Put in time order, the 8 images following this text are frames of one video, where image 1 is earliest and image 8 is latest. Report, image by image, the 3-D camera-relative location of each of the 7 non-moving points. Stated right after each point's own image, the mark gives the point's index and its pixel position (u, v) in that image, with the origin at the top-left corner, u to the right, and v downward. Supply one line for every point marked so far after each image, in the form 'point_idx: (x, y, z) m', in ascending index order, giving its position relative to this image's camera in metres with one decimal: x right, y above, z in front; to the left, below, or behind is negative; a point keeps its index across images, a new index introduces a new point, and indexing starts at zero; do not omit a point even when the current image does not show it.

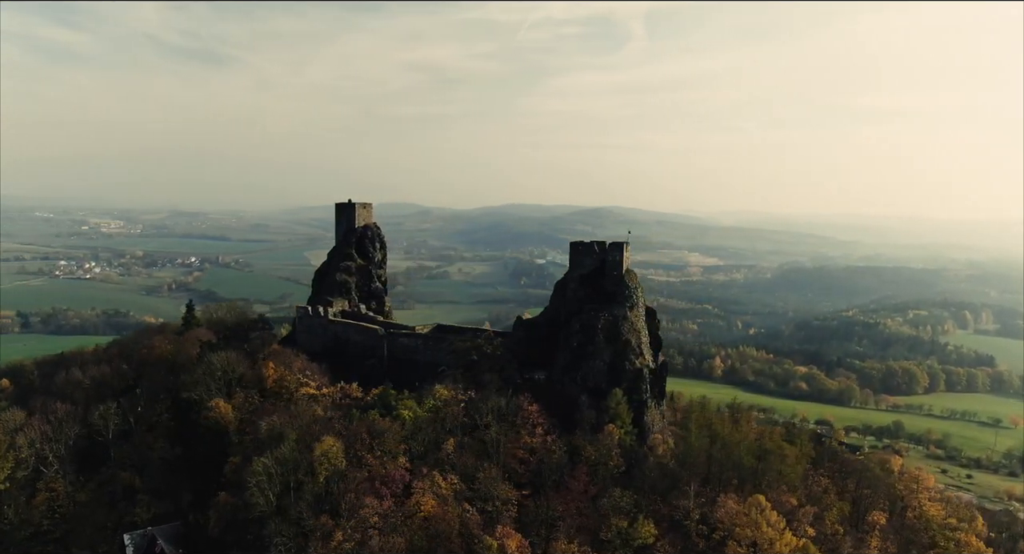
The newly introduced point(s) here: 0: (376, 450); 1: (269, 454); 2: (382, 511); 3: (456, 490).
0: (-4.2, -5.3, +19.7) m
1: (-7.2, -5.3, +18.6) m
2: (-3.6, -6.3, +17.3) m
3: (-1.6, -6.2, +18.6) m
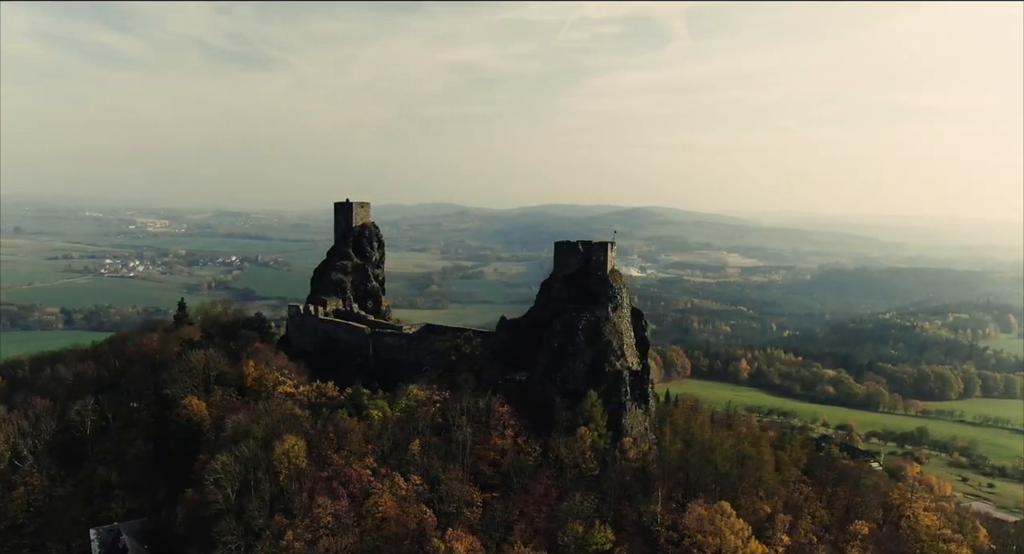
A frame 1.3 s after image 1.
0: (-5.3, -5.3, +19.6) m
1: (-8.3, -5.2, +18.6) m
2: (-4.8, -6.3, +17.1) m
3: (-2.8, -6.2, +18.4) m
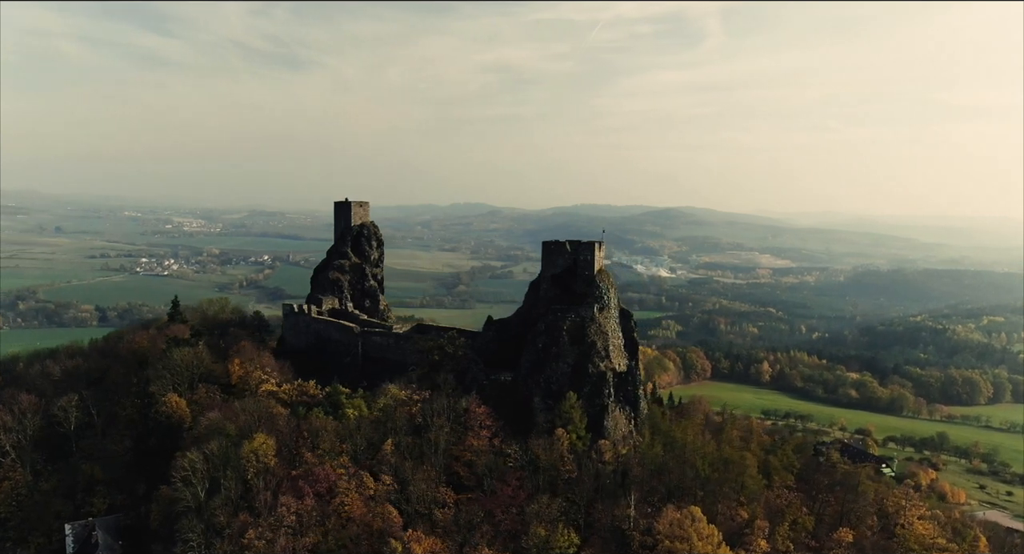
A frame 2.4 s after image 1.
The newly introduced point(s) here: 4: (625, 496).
0: (-6.1, -5.3, +19.5) m
1: (-9.2, -5.1, +18.7) m
2: (-5.7, -6.2, +17.1) m
3: (-3.7, -6.1, +18.3) m
4: (+3.4, -6.8, +19.9) m
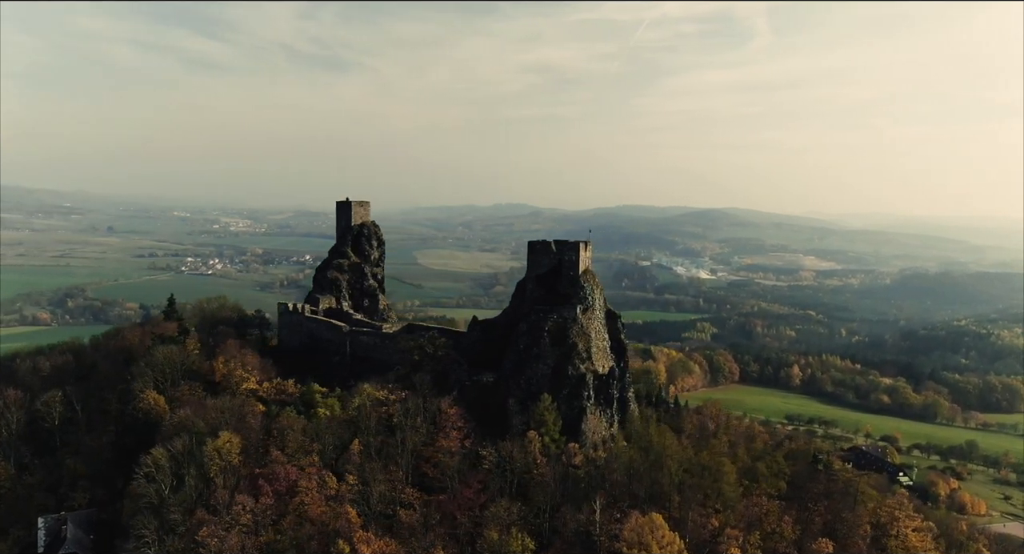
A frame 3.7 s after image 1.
0: (-7.2, -5.2, +19.5) m
1: (-10.3, -5.1, +18.8) m
2: (-6.9, -6.2, +17.0) m
3: (-4.8, -6.1, +18.2) m
4: (+2.3, -6.8, +19.4) m
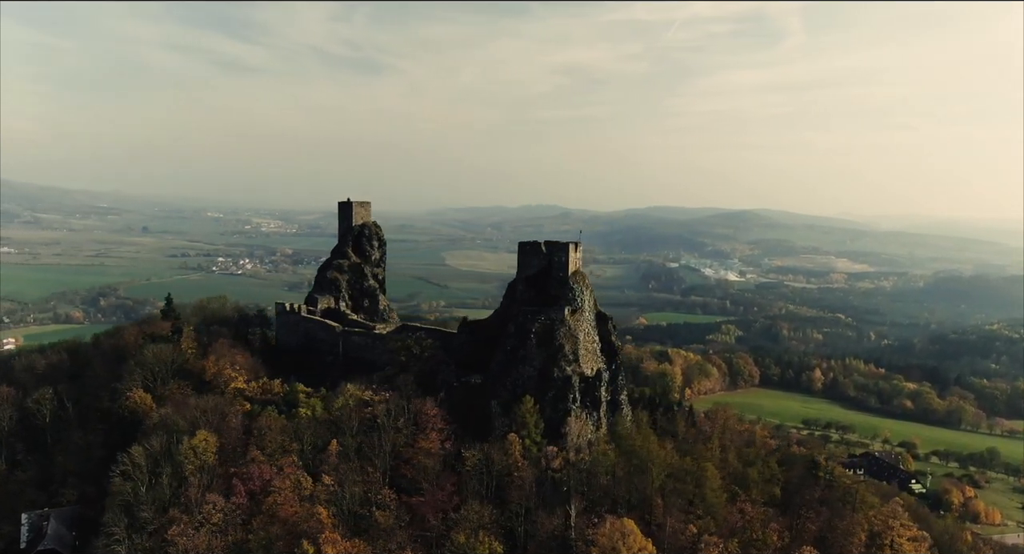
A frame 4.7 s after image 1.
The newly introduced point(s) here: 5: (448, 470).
0: (-7.9, -5.2, +19.5) m
1: (-11.0, -5.1, +18.9) m
2: (-7.6, -6.2, +17.1) m
3: (-5.5, -6.1, +18.1) m
4: (+1.6, -6.9, +19.2) m
5: (-2.0, -6.0, +19.9) m
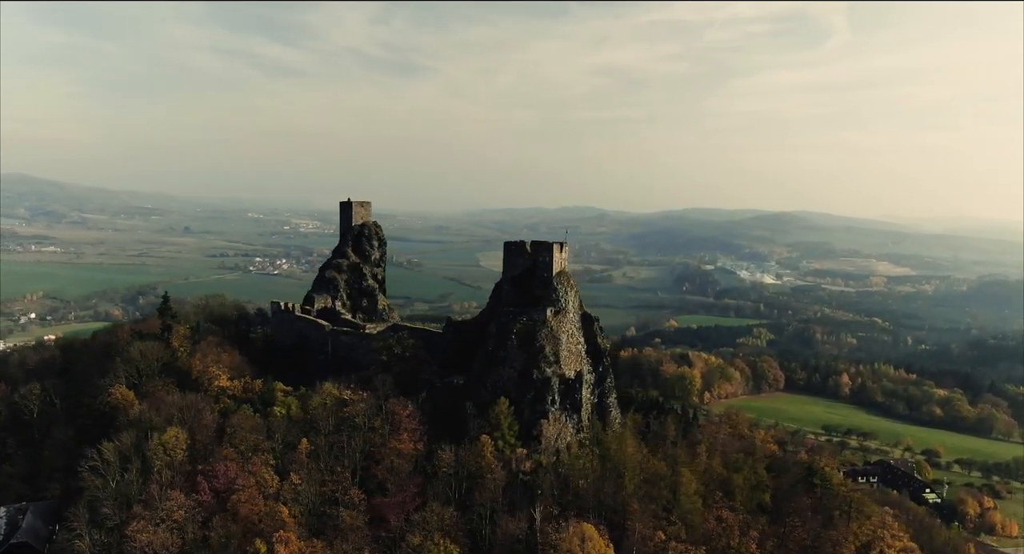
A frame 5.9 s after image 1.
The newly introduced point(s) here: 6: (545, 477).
0: (-8.8, -5.2, +19.6) m
1: (-12.0, -5.0, +19.1) m
2: (-8.7, -6.1, +17.1) m
3: (-6.5, -6.1, +18.1) m
4: (+0.6, -6.9, +18.9) m
5: (-2.9, -6.0, +19.8) m
6: (+1.1, -6.2, +19.8) m
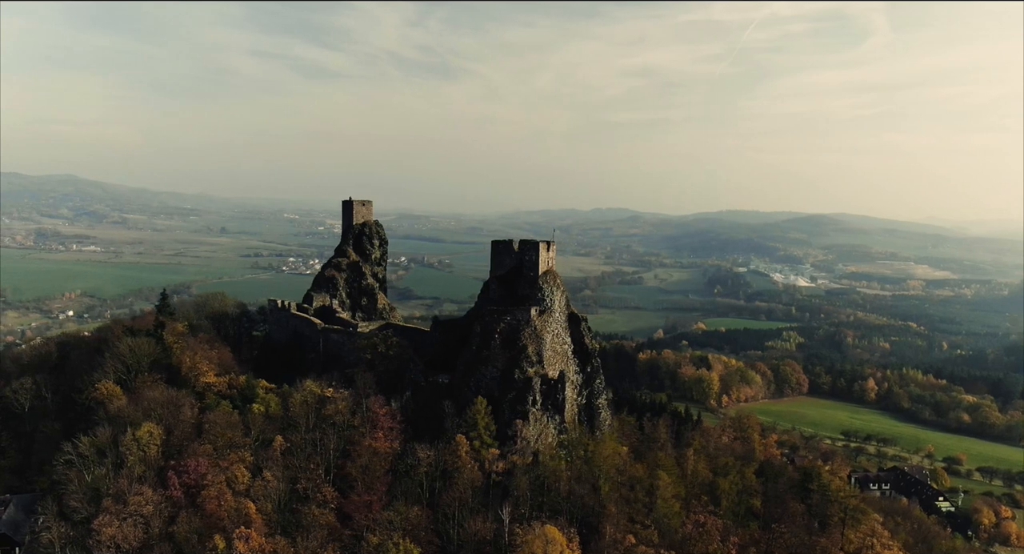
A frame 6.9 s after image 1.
0: (-9.6, -5.0, +19.7) m
1: (-12.8, -4.9, +19.3) m
2: (-9.6, -6.0, +17.2) m
3: (-7.4, -6.0, +18.1) m
4: (-0.2, -6.8, +18.7) m
5: (-3.7, -5.9, +19.7) m
6: (+0.2, -6.2, +19.6) m
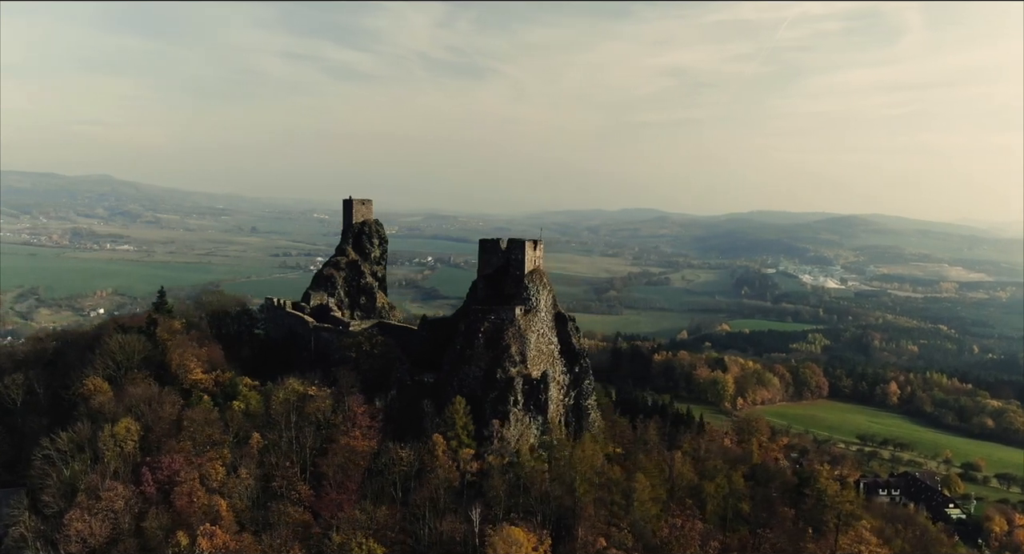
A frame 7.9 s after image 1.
0: (-10.4, -5.0, +19.8) m
1: (-13.6, -4.8, +19.5) m
2: (-10.4, -5.9, +17.3) m
3: (-8.2, -5.9, +18.2) m
4: (-1.0, -6.8, +18.5) m
5: (-4.5, -5.9, +19.6) m
6: (-0.5, -6.2, +19.4) m
